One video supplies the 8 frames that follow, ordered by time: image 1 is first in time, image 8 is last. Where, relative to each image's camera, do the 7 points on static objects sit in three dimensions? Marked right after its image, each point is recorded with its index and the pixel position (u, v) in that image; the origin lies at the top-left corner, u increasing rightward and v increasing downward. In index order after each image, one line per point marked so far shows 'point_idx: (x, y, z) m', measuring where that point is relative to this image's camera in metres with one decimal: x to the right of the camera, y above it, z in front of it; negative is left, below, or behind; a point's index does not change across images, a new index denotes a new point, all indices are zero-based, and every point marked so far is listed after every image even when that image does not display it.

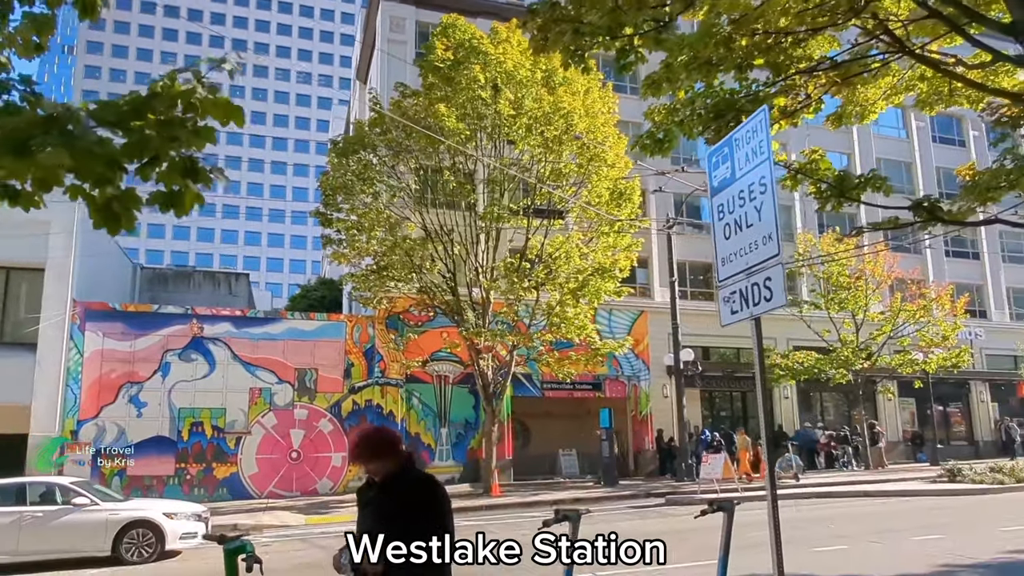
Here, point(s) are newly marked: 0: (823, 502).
0: (+6.3, -4.3, +16.2) m
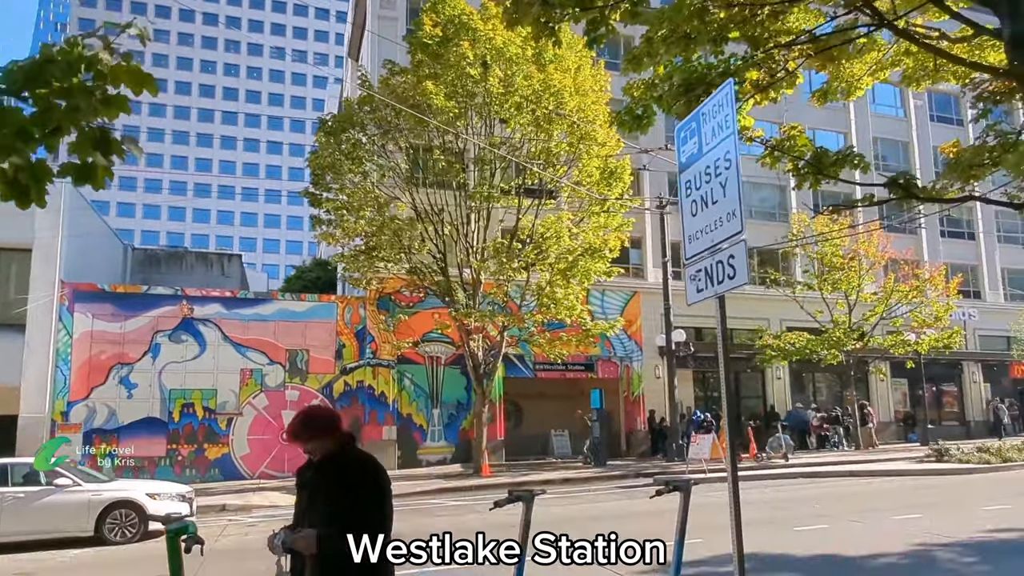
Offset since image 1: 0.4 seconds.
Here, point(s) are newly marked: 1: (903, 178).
0: (+6.0, -3.9, +16.2) m
1: (+3.2, +0.9, +6.5) m
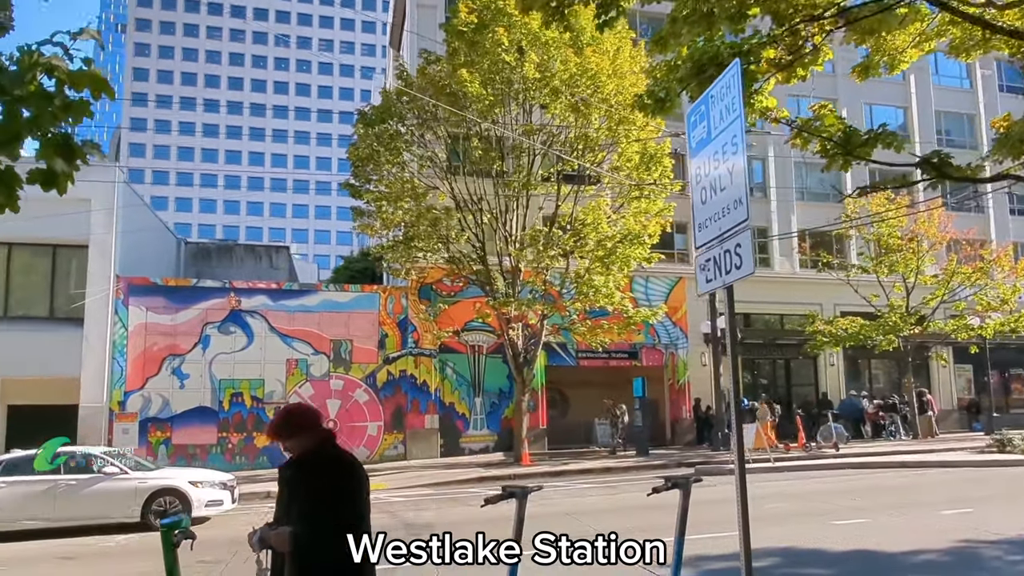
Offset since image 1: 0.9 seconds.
0: (+6.8, -3.6, +15.7) m
1: (+3.3, +1.0, +6.2) m
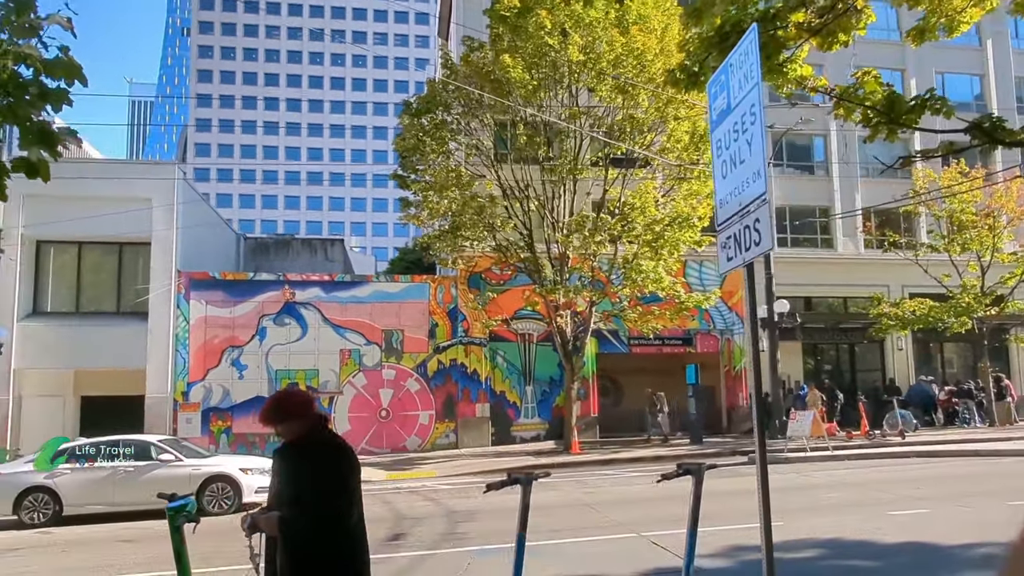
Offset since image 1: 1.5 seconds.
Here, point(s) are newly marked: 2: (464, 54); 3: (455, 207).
0: (+7.6, -3.2, +15.0) m
1: (+3.4, +1.2, +5.7) m
2: (-1.2, +5.8, +20.0) m
3: (-1.4, +2.0, +19.9) m
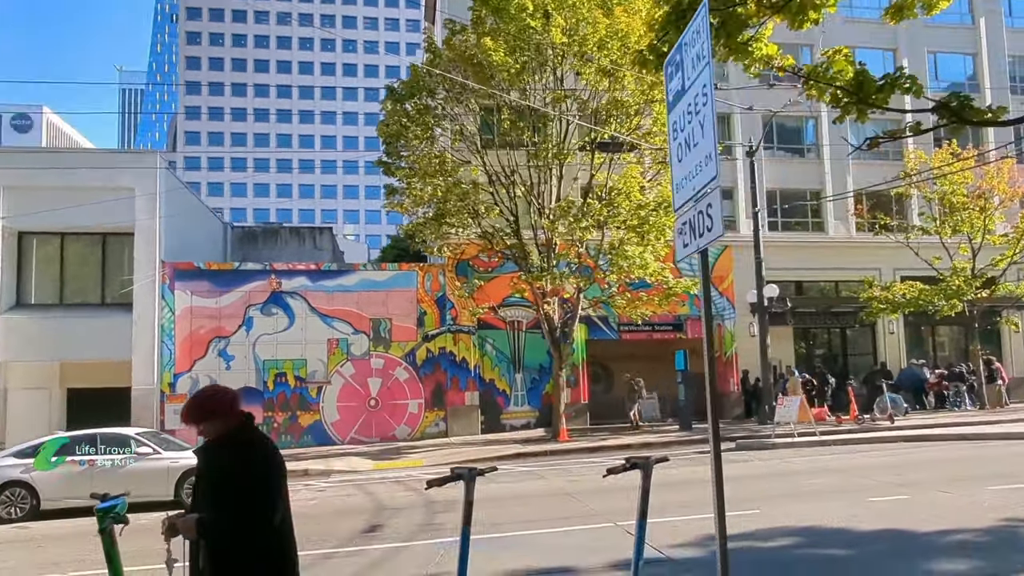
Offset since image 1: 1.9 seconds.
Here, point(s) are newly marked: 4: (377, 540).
0: (+7.4, -2.9, +14.9) m
1: (+3.1, +1.3, +5.5) m
2: (-1.6, +6.1, +19.7) m
3: (-1.8, +2.3, +19.7) m
4: (-1.5, -2.9, +9.1) m
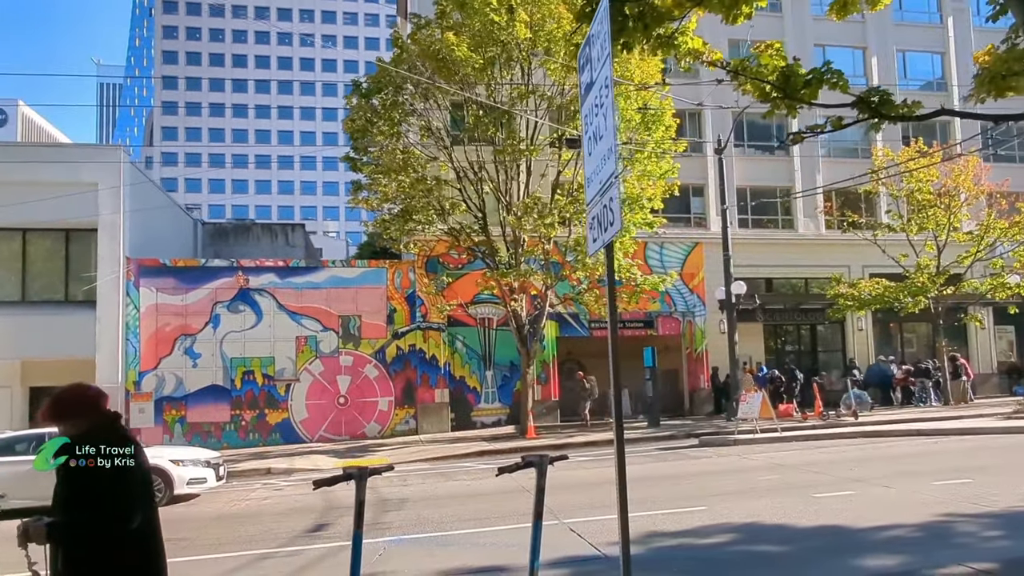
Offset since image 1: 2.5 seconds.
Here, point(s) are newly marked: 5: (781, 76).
0: (+6.6, -2.9, +15.0) m
1: (+2.5, +1.4, +5.5) m
2: (-2.4, +6.2, +19.6) m
3: (-2.6, +2.4, +19.6) m
4: (-2.2, -2.8, +9.0) m
5: (+2.1, +1.6, +6.3) m
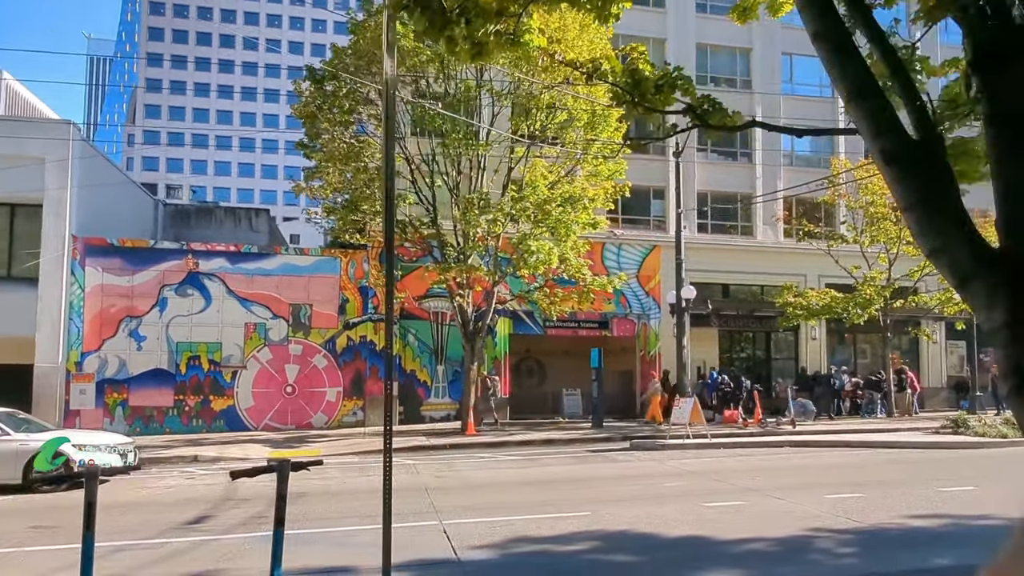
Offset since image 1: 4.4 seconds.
0: (+5.2, -3.0, +14.9) m
1: (+1.3, +1.3, +5.4) m
2: (-3.5, +6.4, +19.4) m
3: (-3.8, +2.6, +19.4) m
4: (-3.5, -2.7, +8.9) m
5: (+0.9, +1.6, +6.2) m
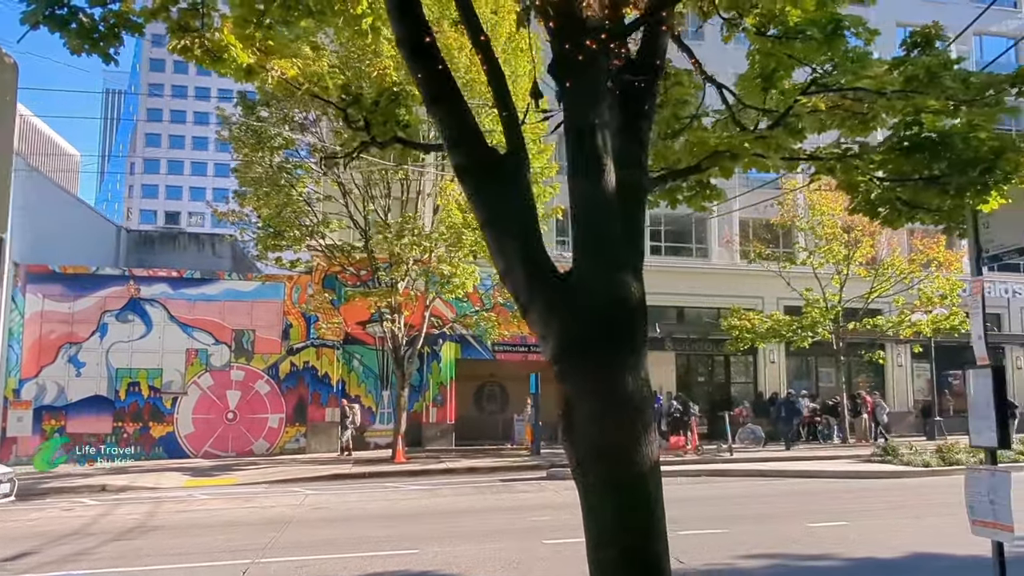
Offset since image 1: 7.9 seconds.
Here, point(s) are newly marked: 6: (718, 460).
0: (+3.4, -3.4, +14.4) m
1: (-0.7, +1.1, +5.1) m
2: (-5.2, +5.8, +19.3) m
3: (-5.5, +2.0, +19.2) m
4: (-5.5, -3.0, +8.6) m
5: (-1.1, +1.4, +5.8) m
6: (+4.7, -4.0, +18.6) m
